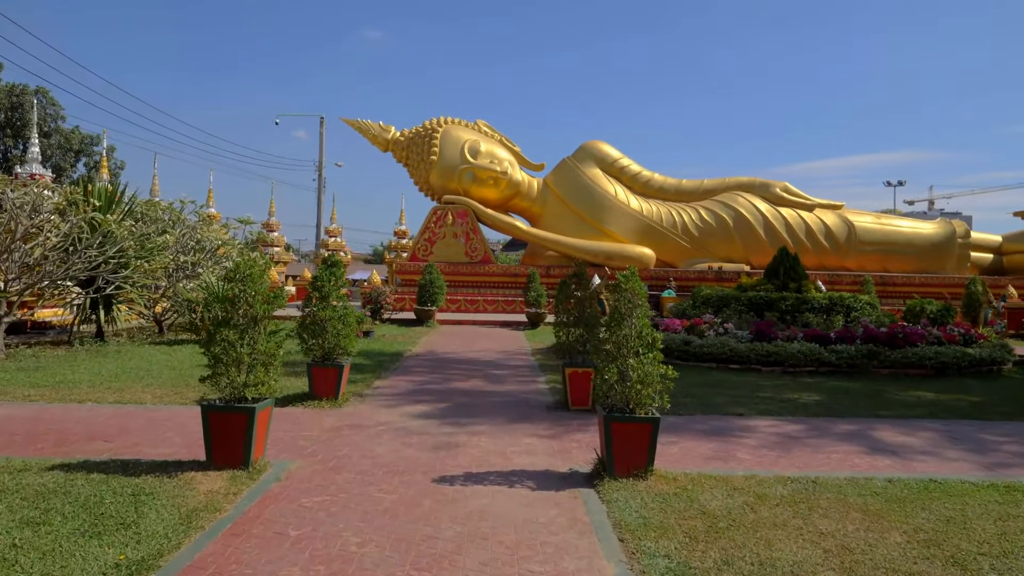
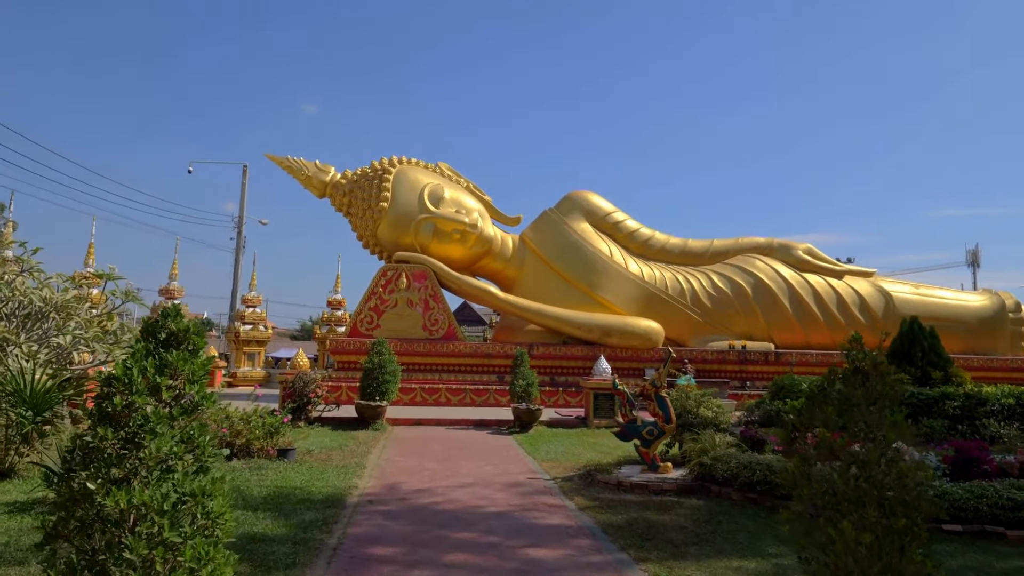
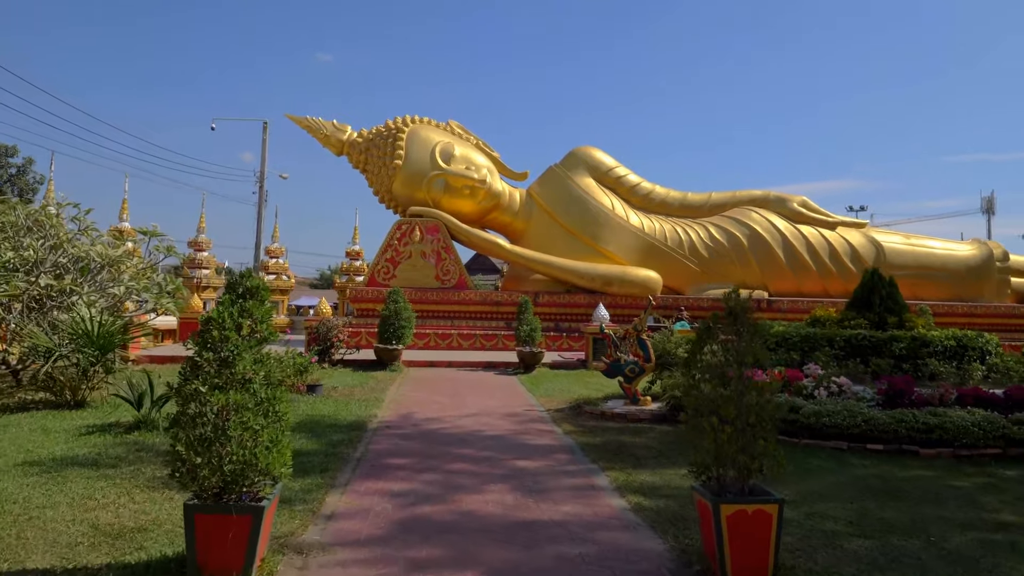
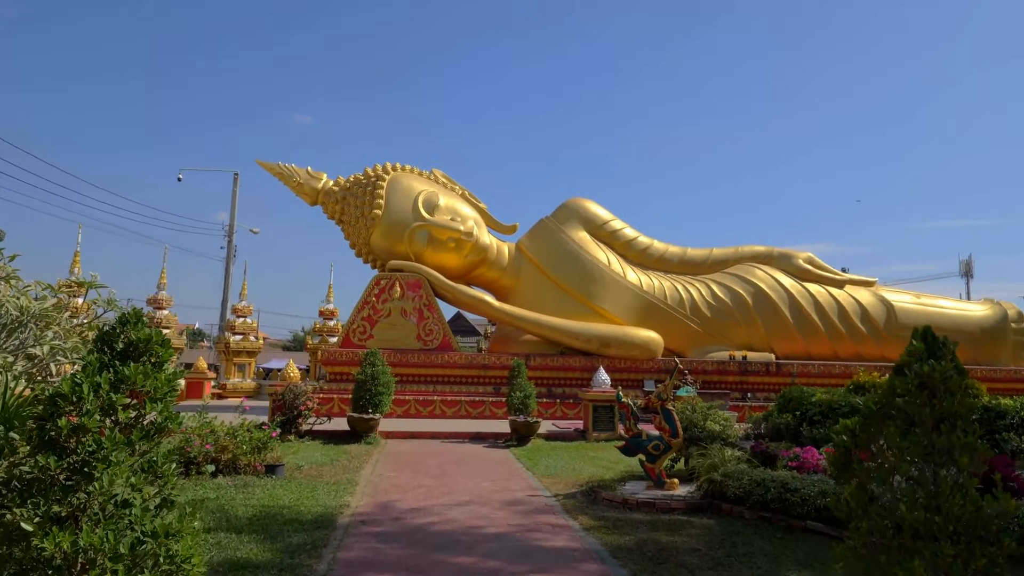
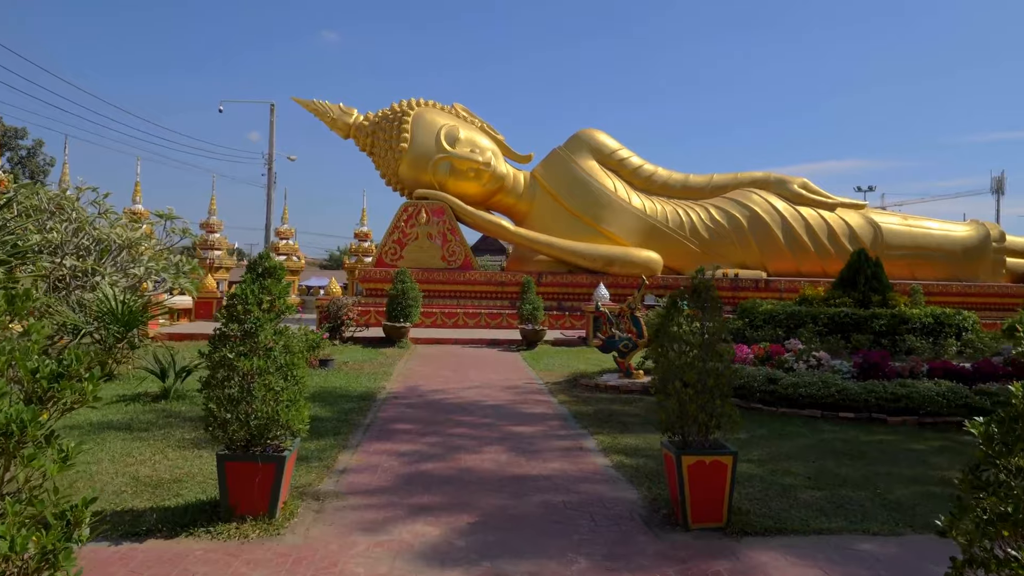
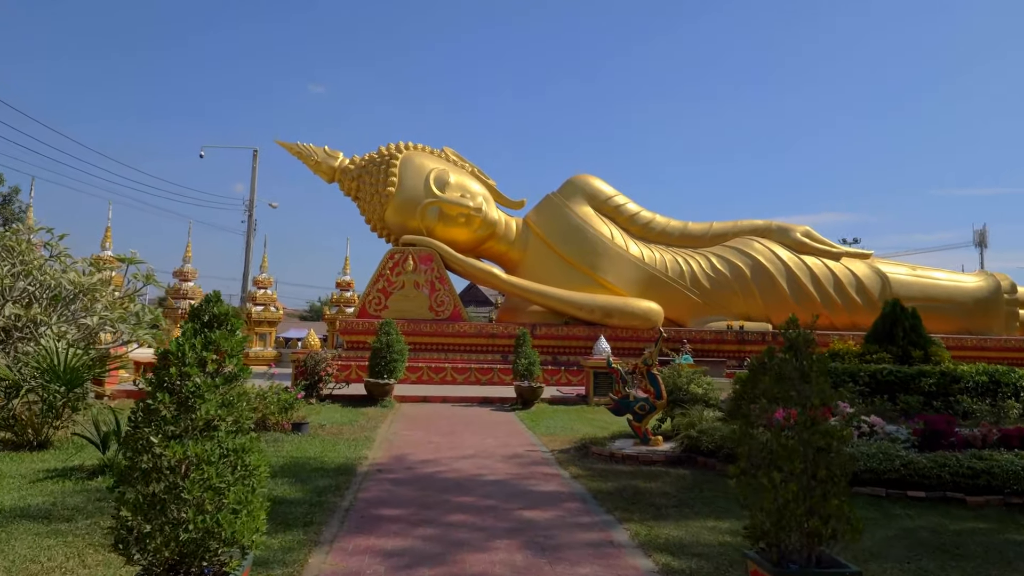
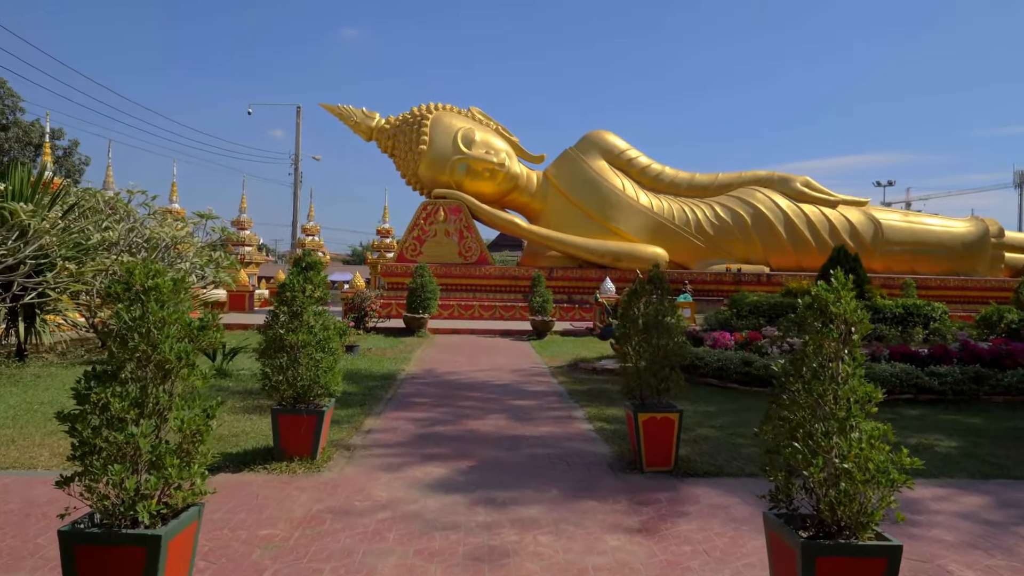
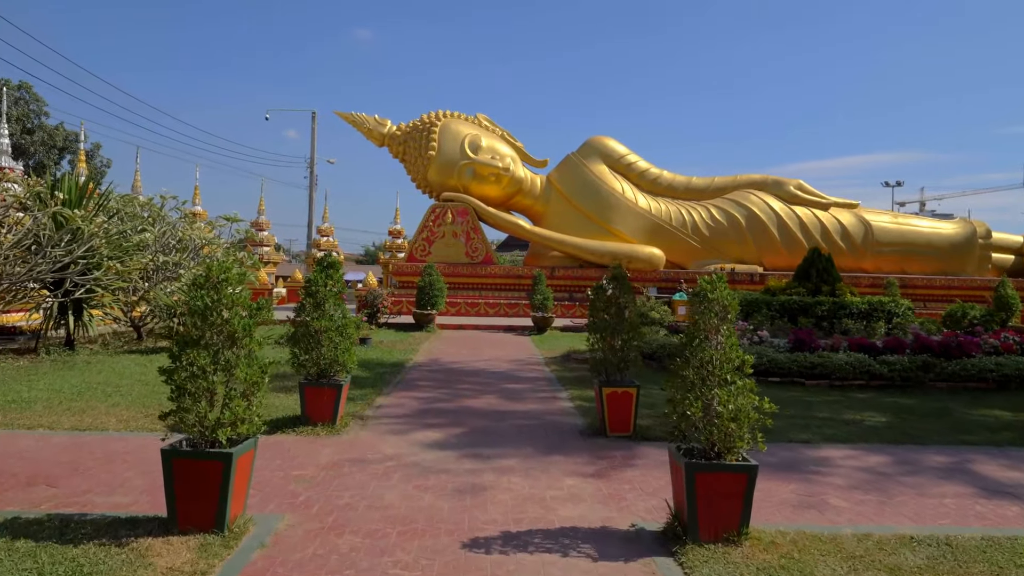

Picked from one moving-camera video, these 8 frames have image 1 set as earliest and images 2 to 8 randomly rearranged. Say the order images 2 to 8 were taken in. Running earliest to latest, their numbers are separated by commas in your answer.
8, 7, 5, 3, 6, 2, 4
